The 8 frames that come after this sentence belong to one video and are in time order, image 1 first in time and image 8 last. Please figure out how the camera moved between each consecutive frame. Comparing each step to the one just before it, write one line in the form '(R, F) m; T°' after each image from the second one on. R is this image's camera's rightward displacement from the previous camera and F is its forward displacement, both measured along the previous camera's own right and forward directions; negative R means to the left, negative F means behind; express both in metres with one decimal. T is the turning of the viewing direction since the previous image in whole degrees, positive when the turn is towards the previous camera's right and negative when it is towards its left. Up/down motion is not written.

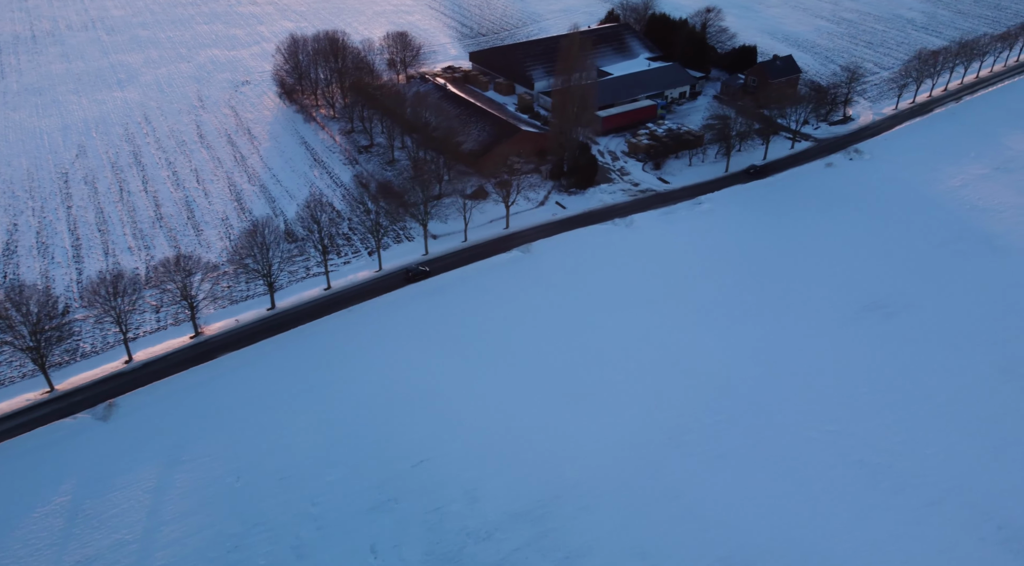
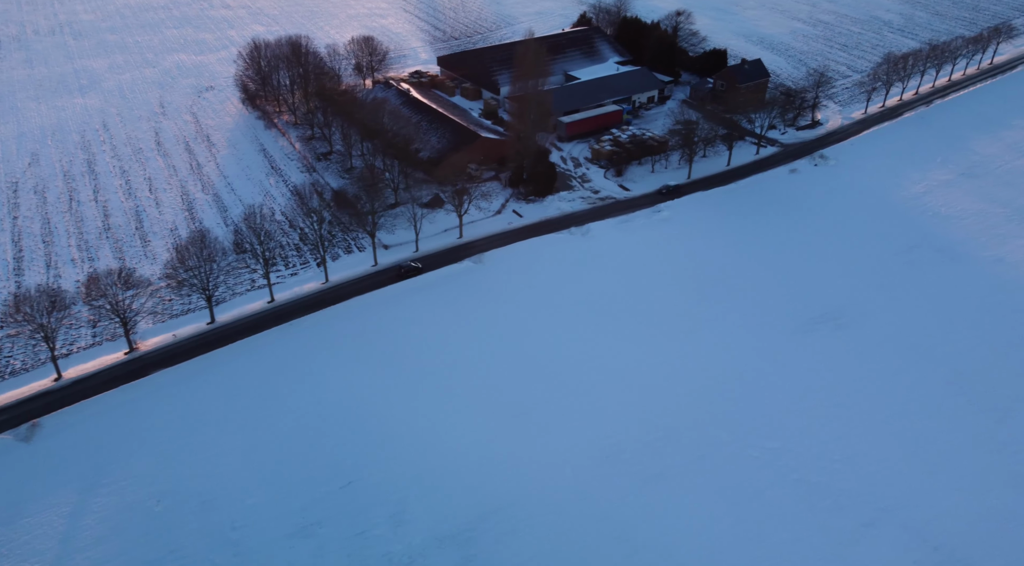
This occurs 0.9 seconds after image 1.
(+2.1, +0.6) m; 0°
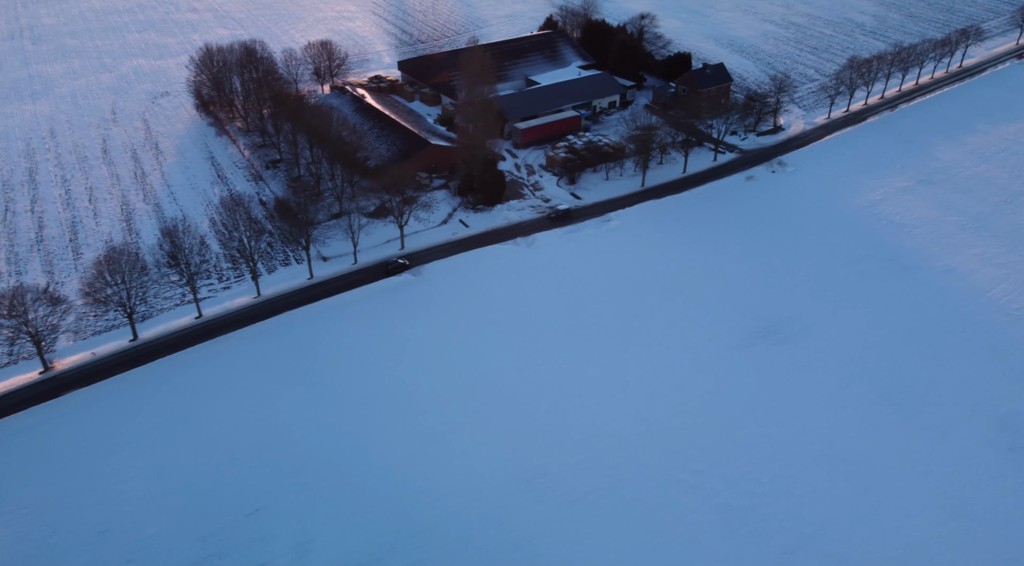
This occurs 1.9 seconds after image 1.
(+2.6, +0.8) m; 0°
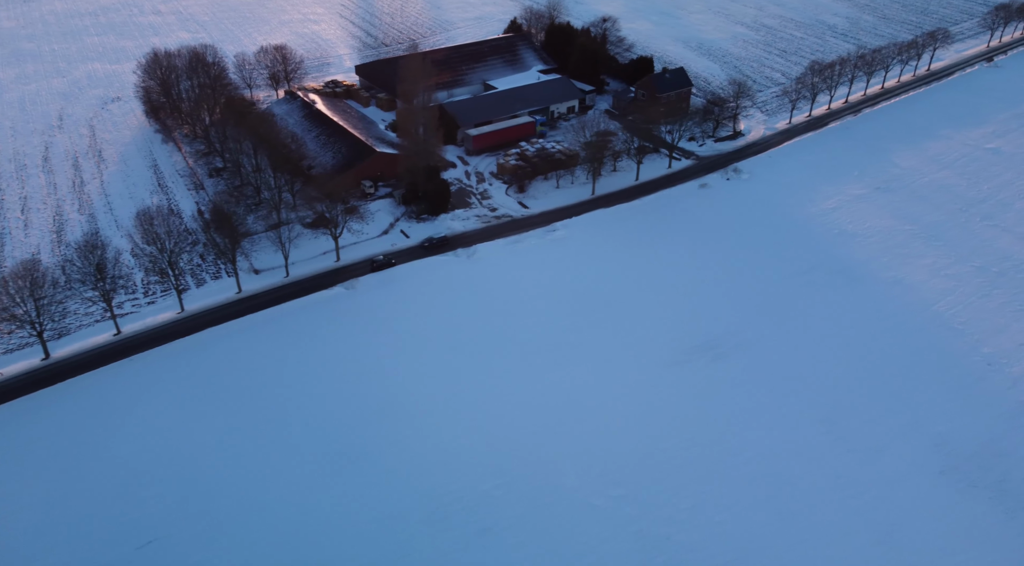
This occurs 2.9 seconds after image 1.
(+2.7, +1.0) m; 0°
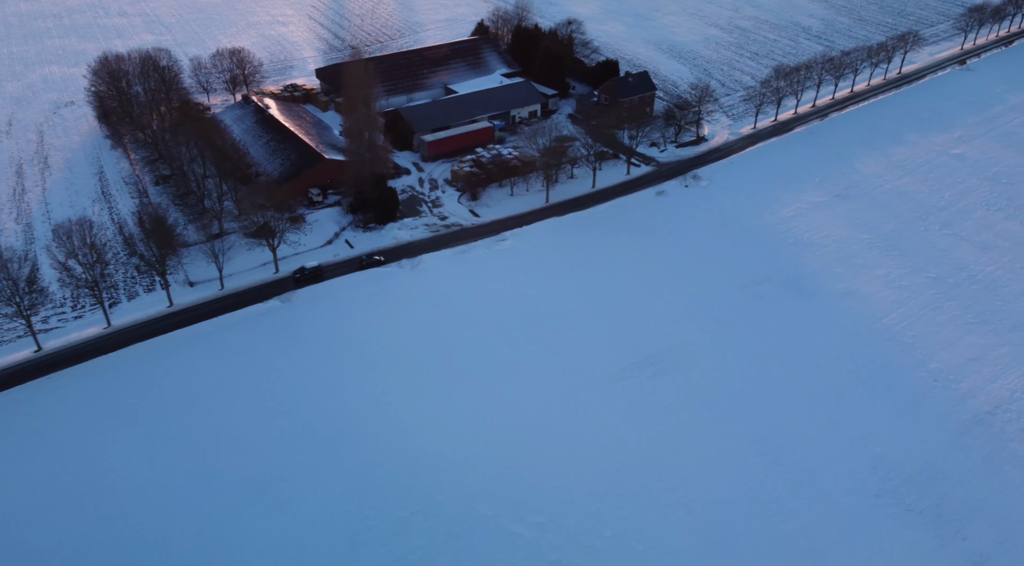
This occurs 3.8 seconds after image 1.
(+2.4, +1.0) m; 0°
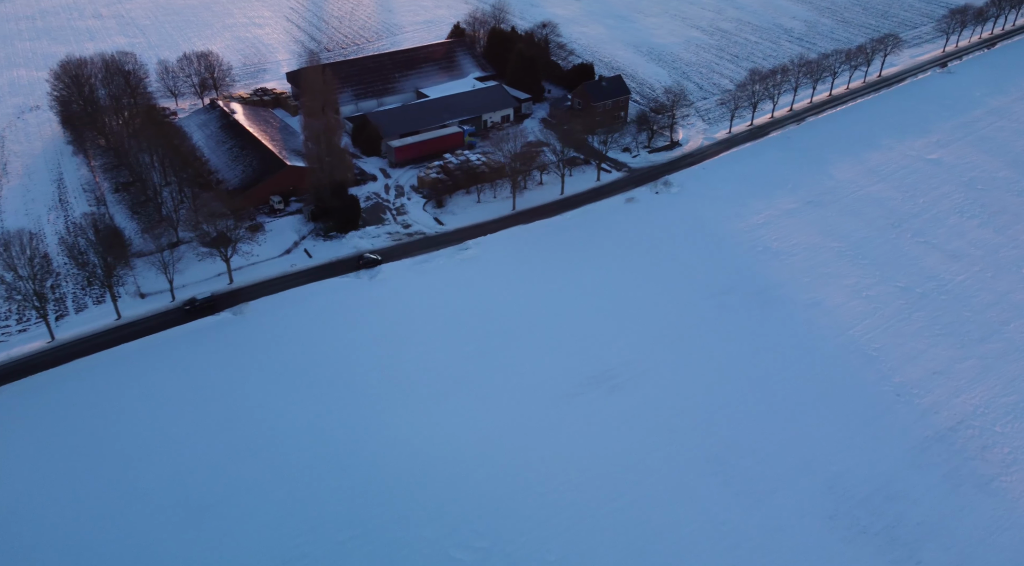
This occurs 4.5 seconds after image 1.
(+1.7, +0.8) m; 0°
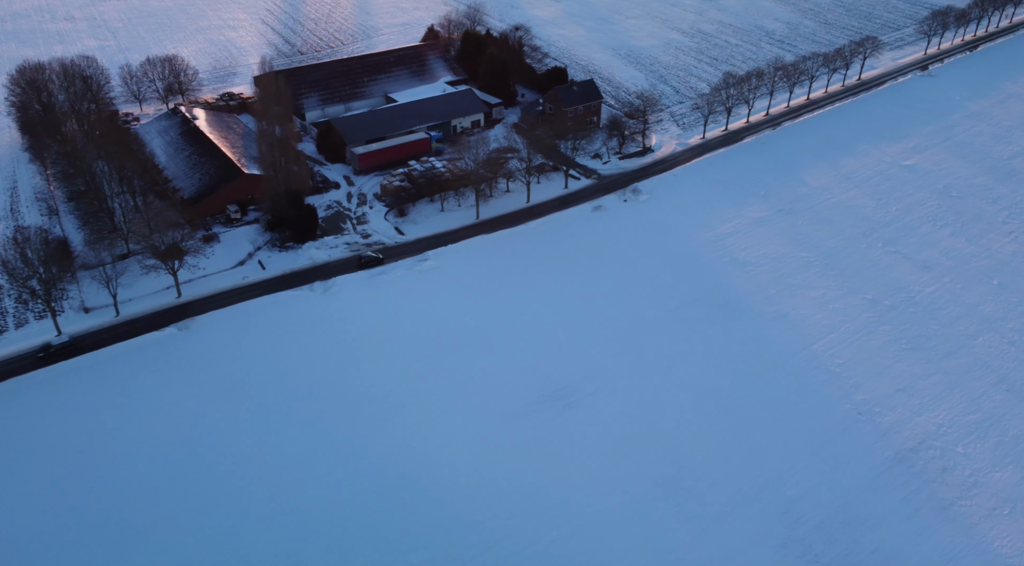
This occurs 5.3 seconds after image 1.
(+1.7, +1.0) m; 0°
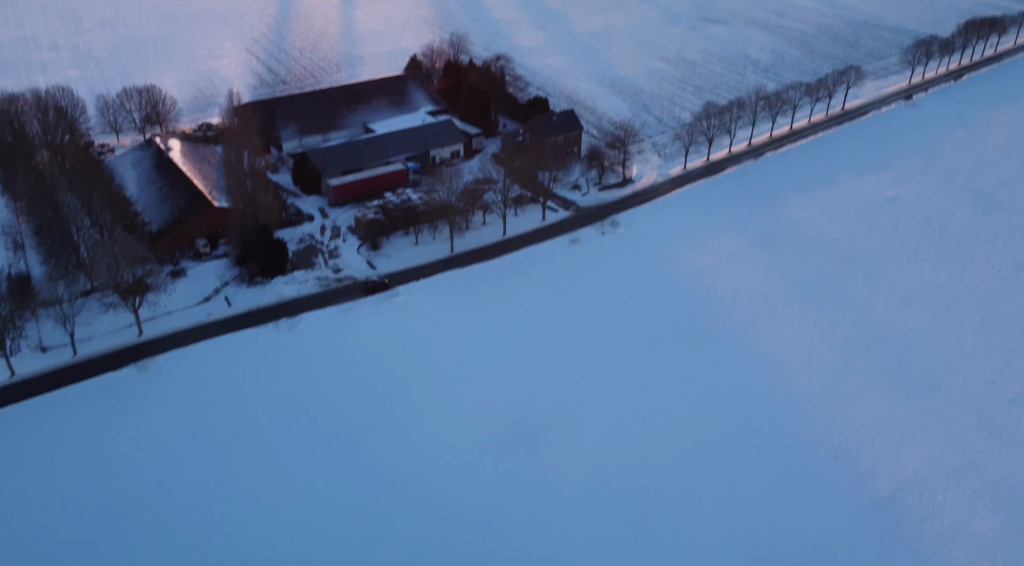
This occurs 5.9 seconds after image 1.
(+1.2, +0.8) m; 0°
